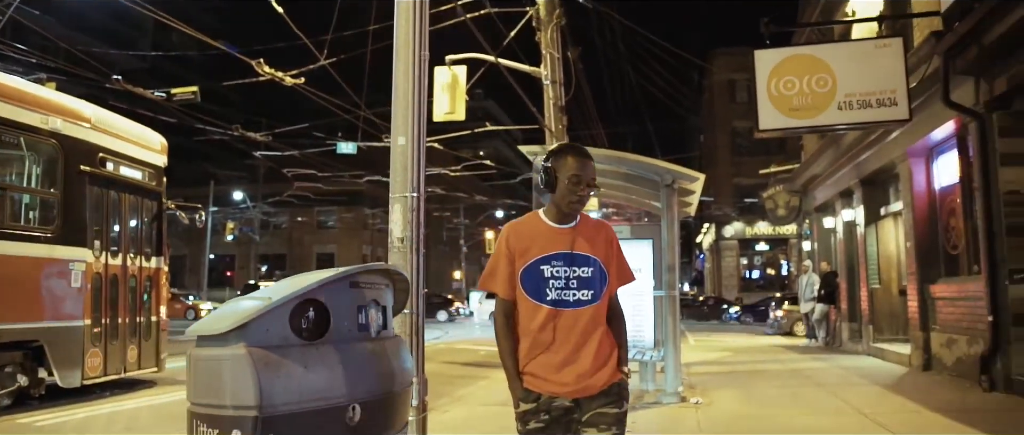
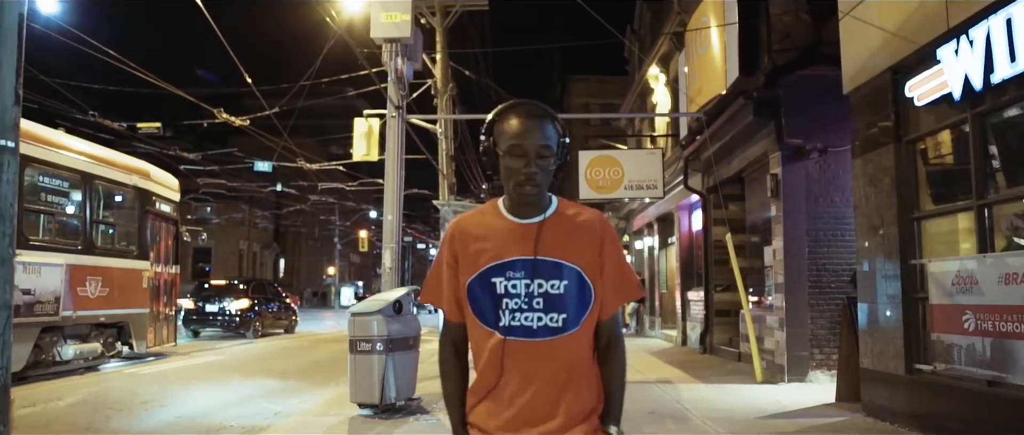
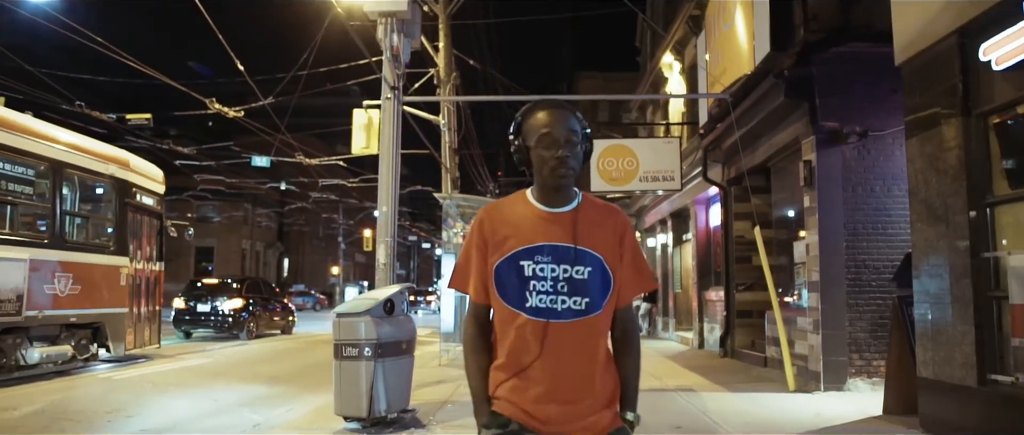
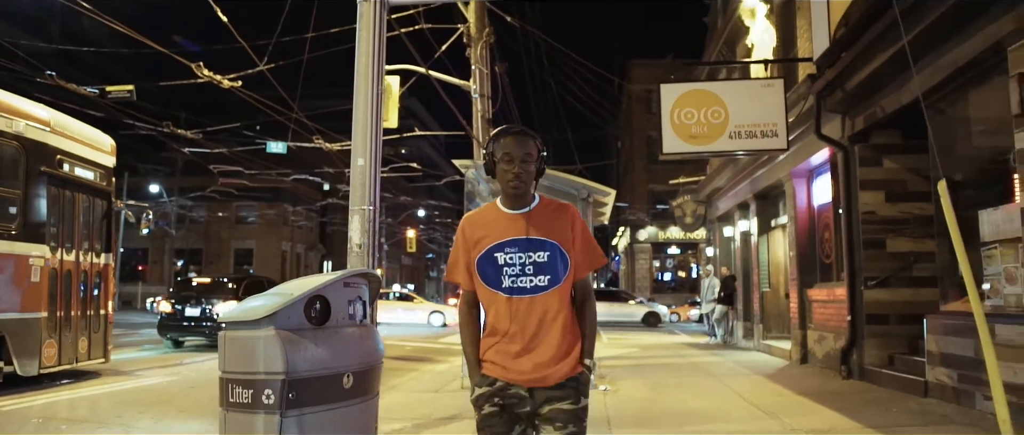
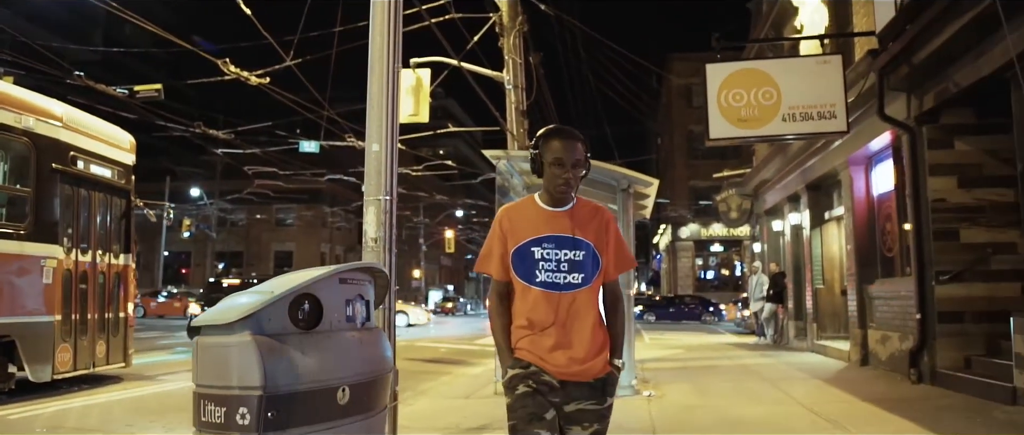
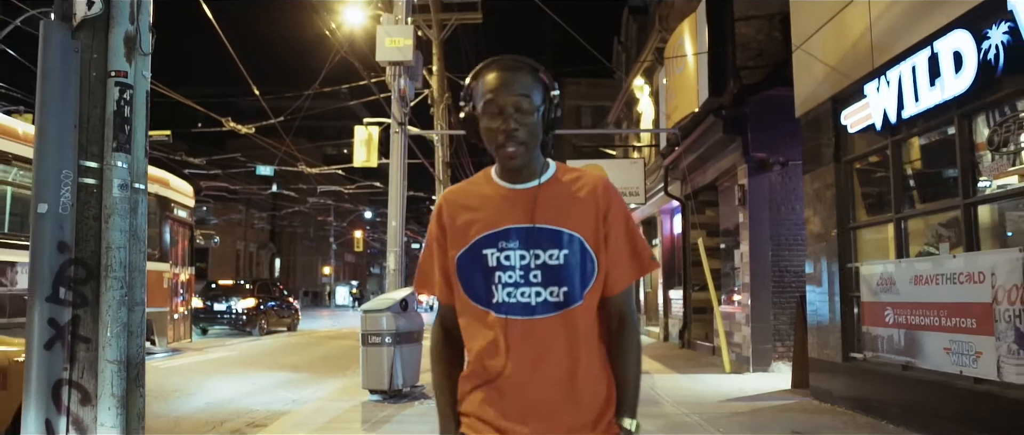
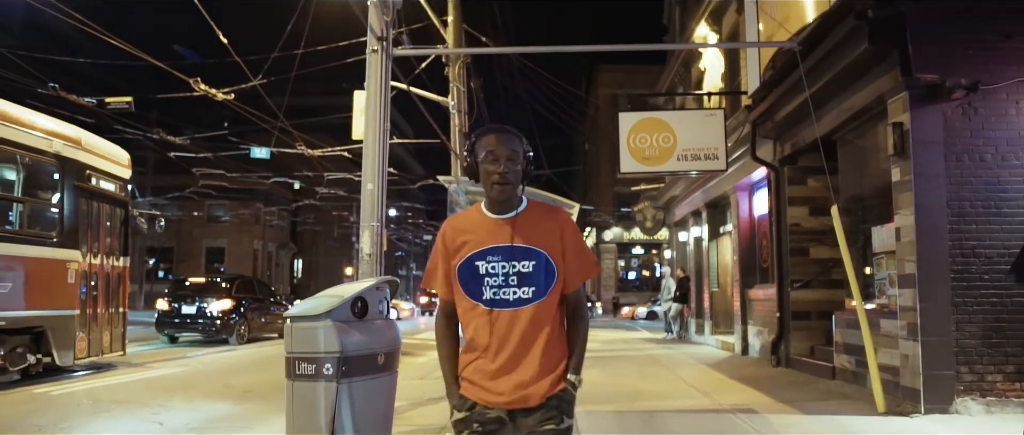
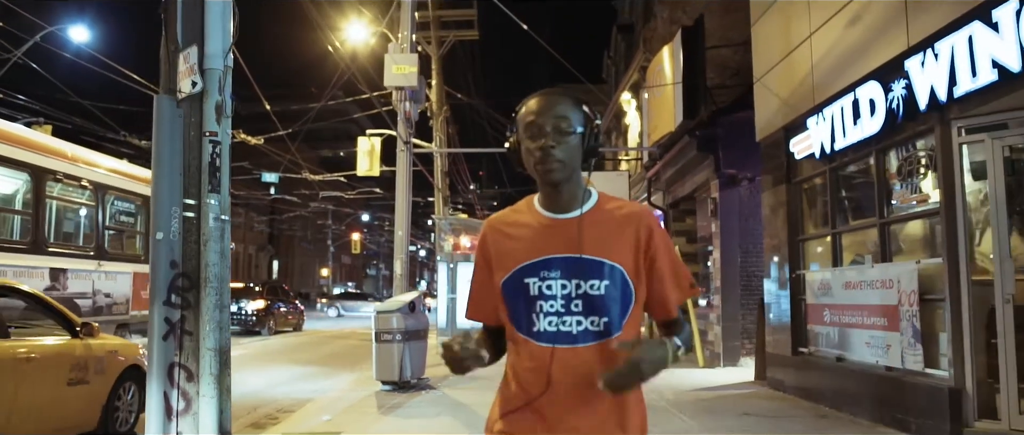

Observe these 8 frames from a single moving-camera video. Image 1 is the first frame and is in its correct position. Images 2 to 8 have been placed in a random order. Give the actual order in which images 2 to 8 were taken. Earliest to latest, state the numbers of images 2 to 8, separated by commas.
5, 4, 7, 3, 2, 6, 8
